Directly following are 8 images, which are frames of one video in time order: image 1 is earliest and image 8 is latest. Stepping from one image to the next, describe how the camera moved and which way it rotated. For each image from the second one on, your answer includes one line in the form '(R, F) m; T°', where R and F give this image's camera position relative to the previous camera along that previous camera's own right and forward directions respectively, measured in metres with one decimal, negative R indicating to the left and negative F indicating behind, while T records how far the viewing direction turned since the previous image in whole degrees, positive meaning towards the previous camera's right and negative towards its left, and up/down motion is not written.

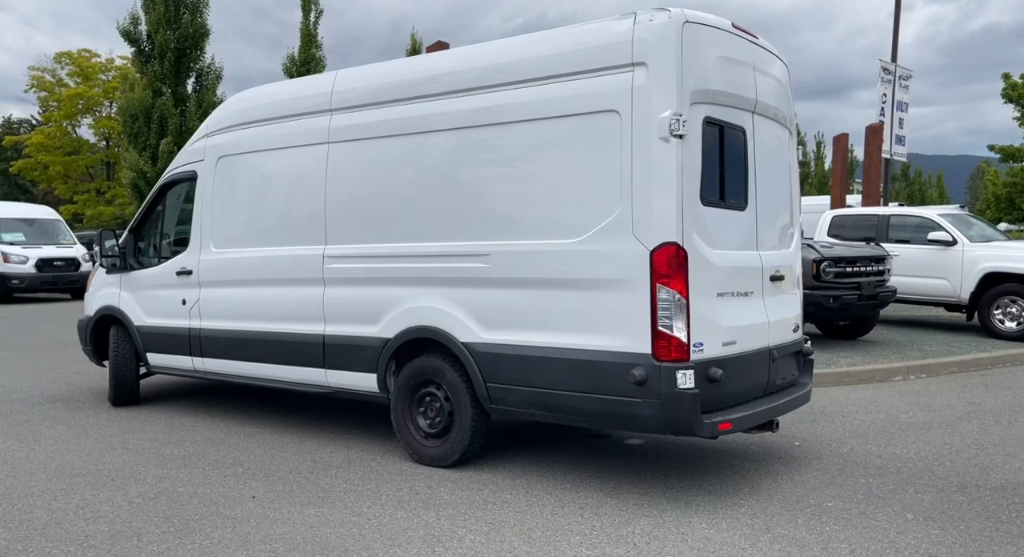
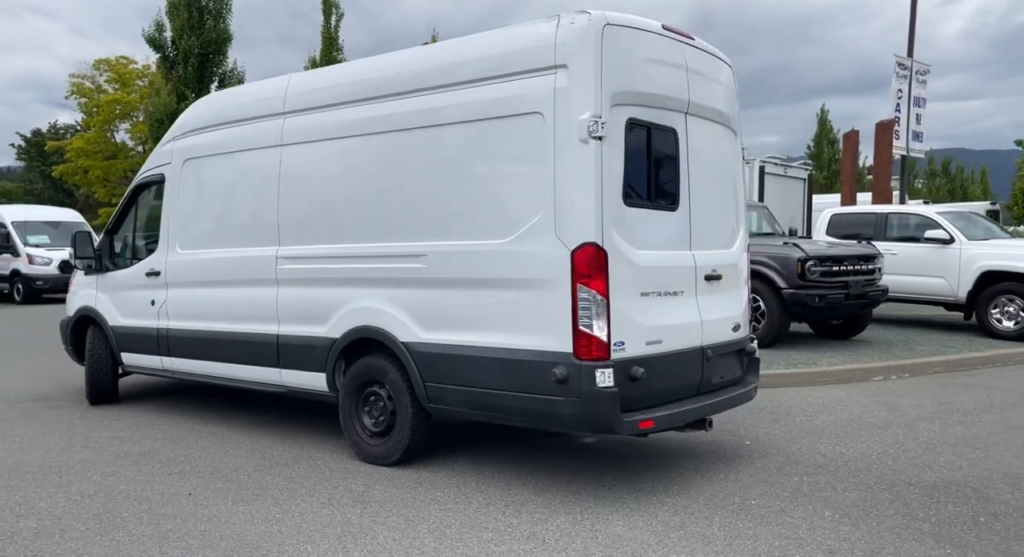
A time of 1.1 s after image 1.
(+0.5, 0.0) m; -1°
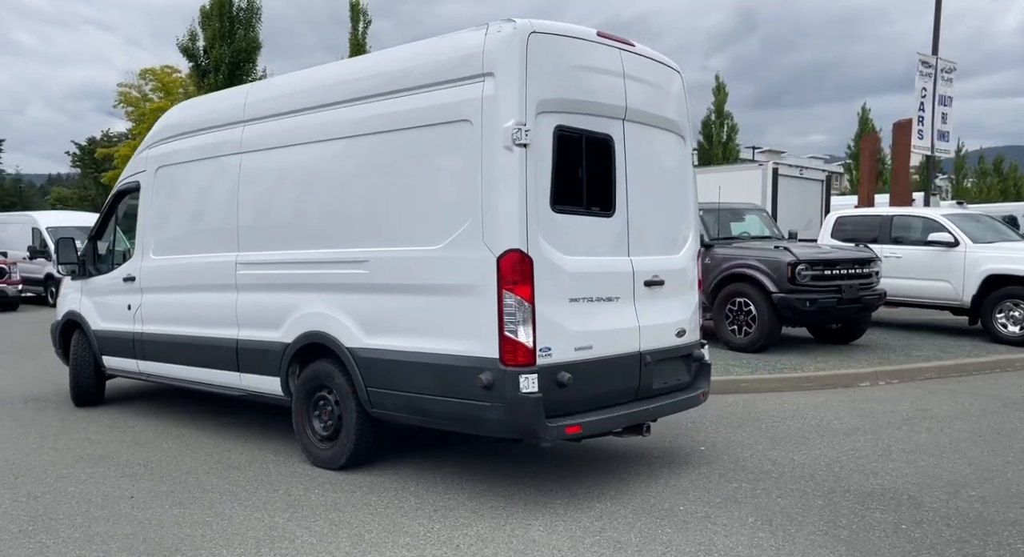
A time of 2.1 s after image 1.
(+0.5, 0.0) m; -2°
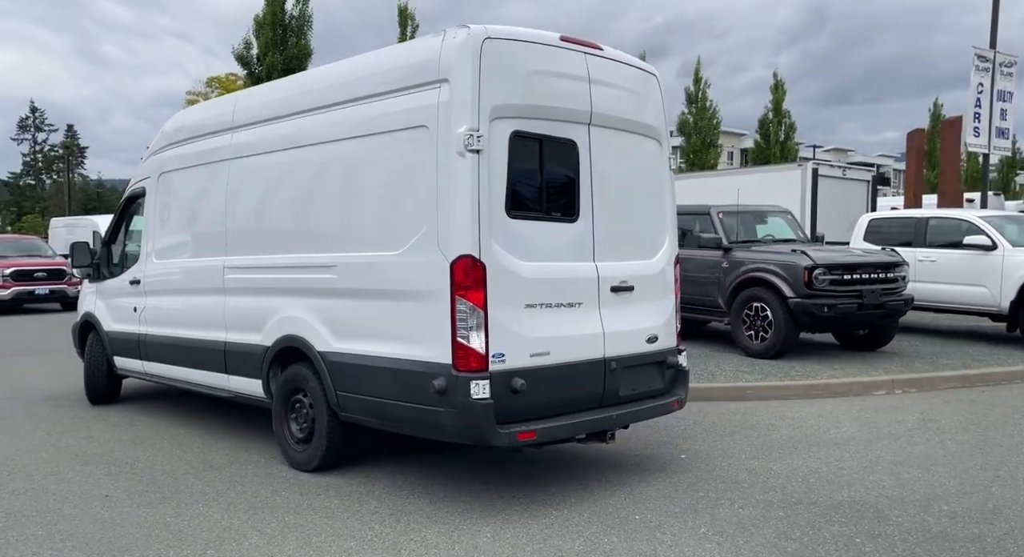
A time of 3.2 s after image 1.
(+0.5, 0.0) m; -3°
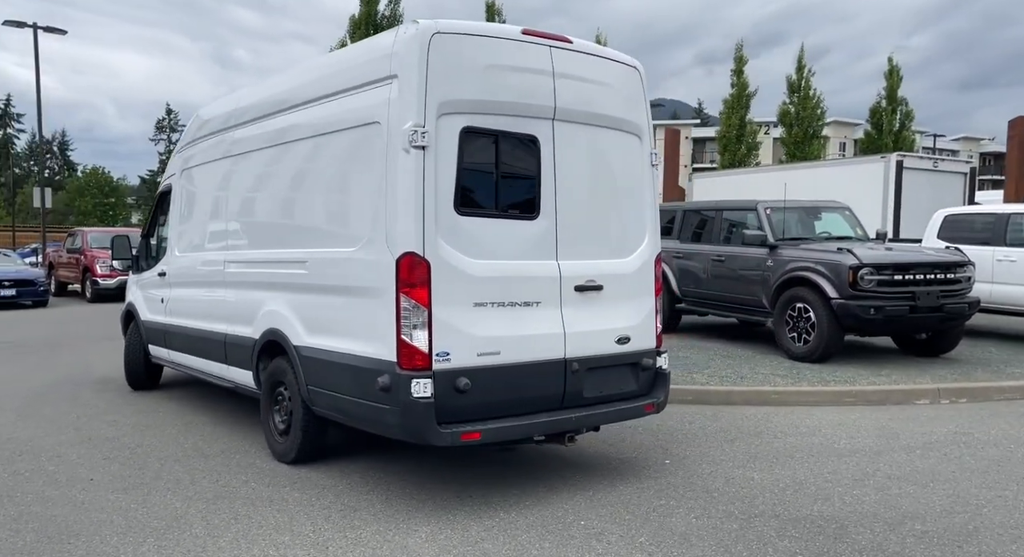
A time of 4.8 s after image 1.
(+0.8, +0.1) m; -6°
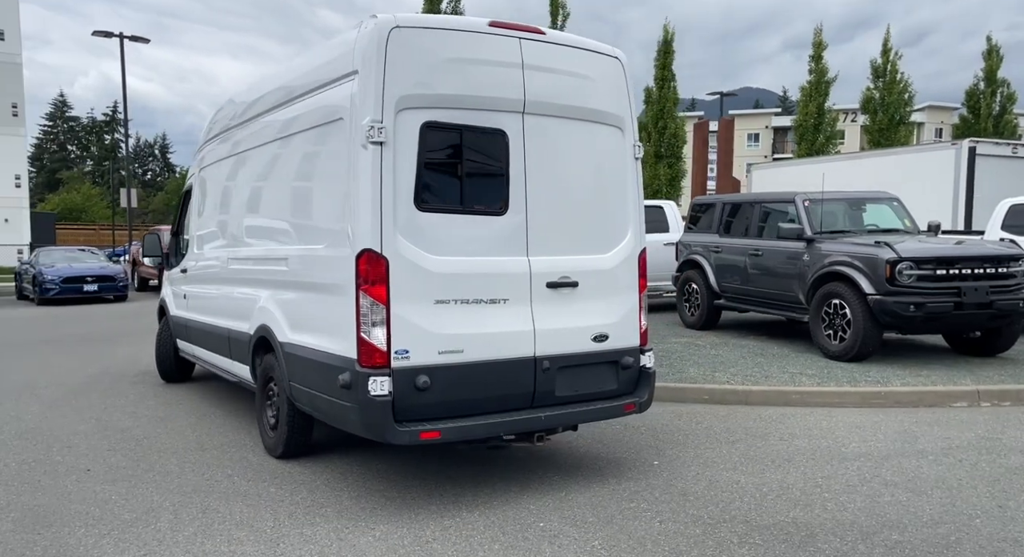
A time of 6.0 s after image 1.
(+0.6, +0.1) m; -5°
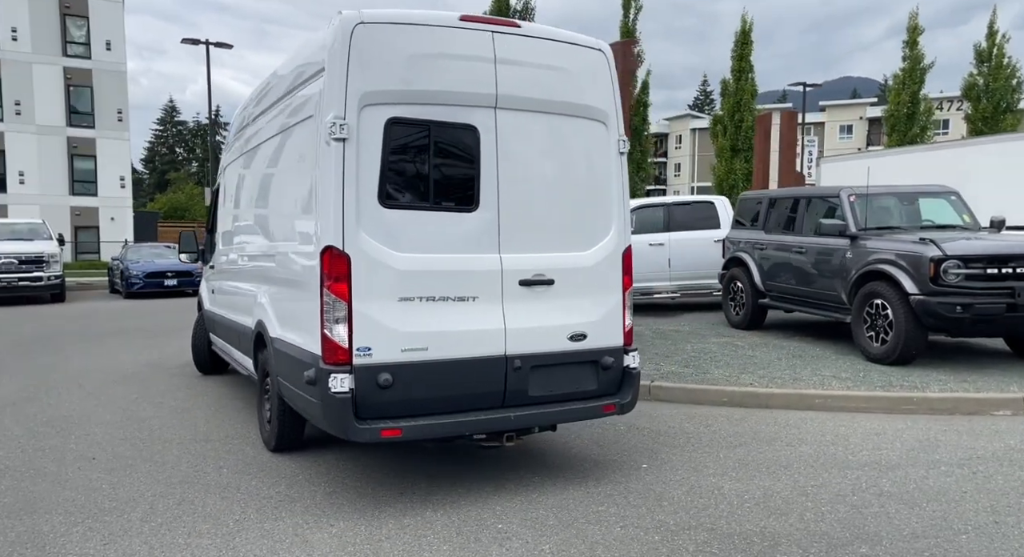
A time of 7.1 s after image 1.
(+0.6, +0.1) m; -5°
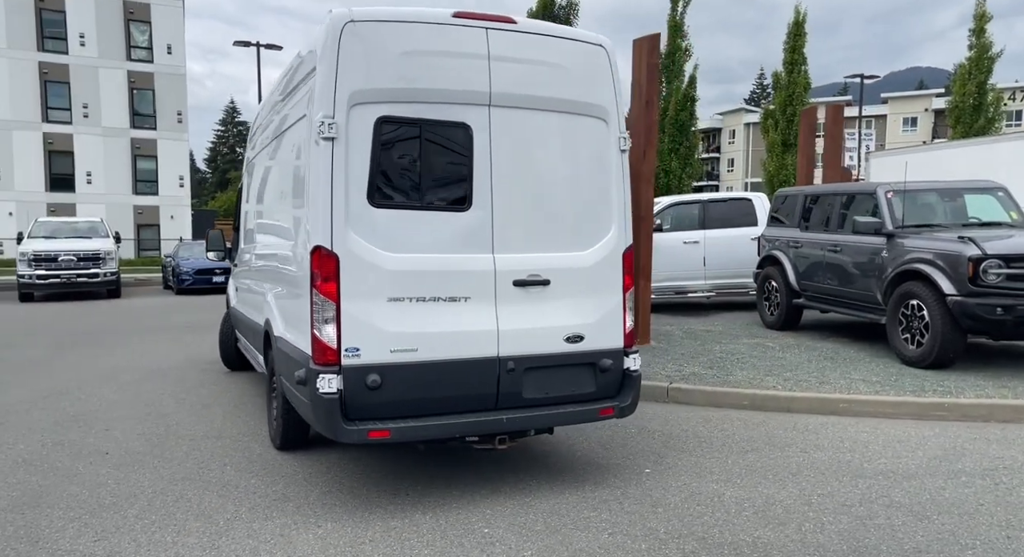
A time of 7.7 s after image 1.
(+0.3, +0.1) m; -3°
